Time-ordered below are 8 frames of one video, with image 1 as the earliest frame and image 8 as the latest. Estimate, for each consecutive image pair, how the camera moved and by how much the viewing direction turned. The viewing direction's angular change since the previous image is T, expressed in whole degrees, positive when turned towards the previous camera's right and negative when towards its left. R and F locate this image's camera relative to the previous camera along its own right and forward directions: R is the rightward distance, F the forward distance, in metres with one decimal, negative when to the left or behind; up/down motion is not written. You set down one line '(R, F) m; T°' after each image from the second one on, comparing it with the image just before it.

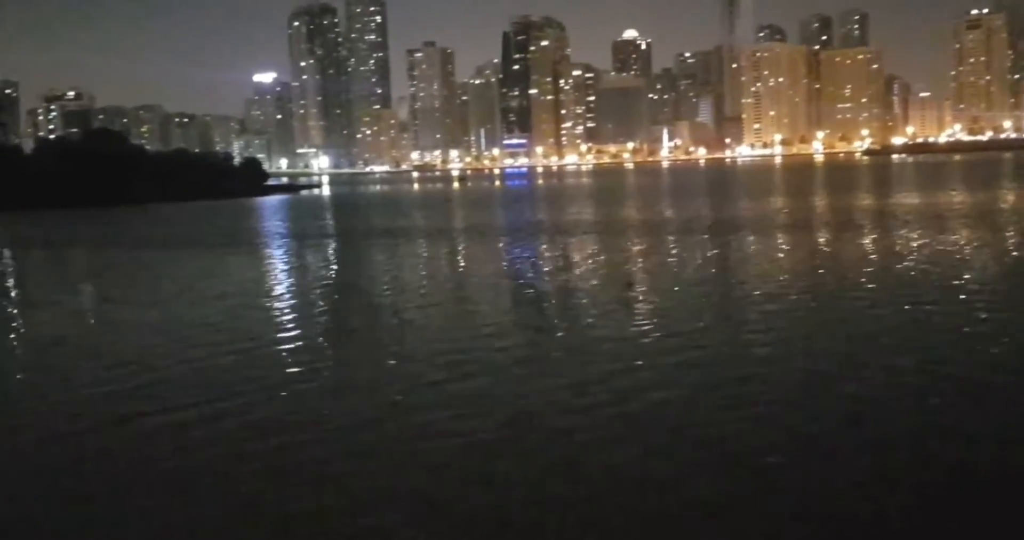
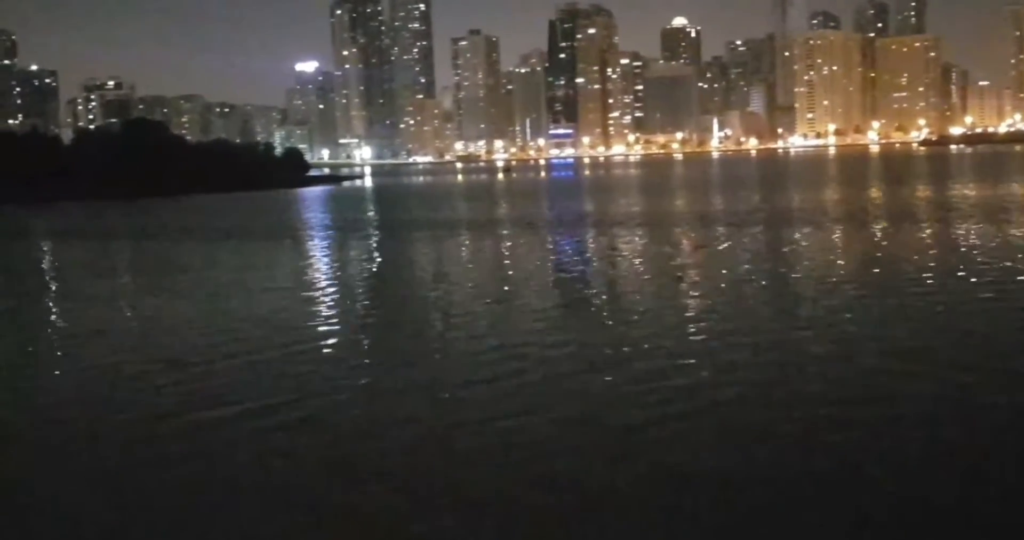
(-0.4, +0.8) m; -2°
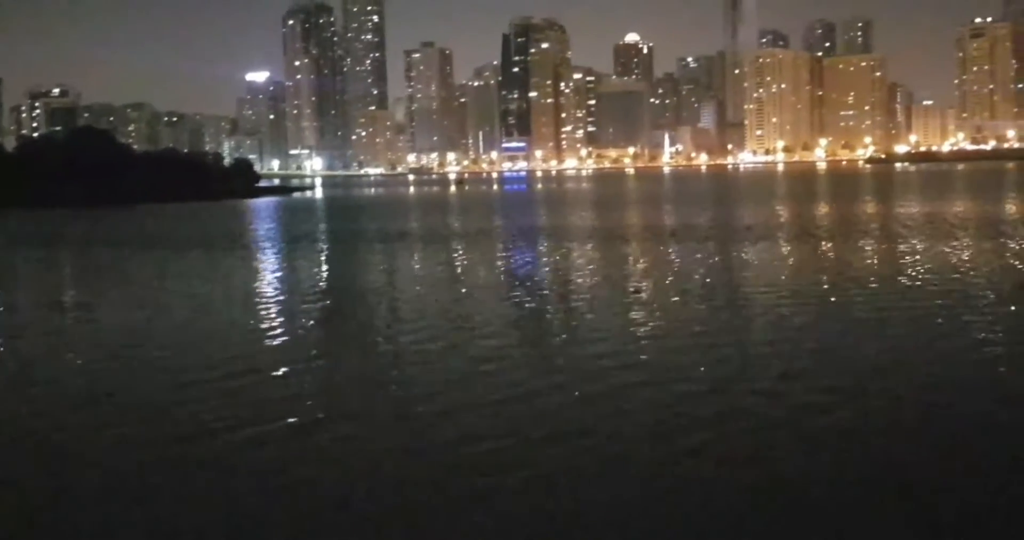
(-0.1, 0.0) m; +3°
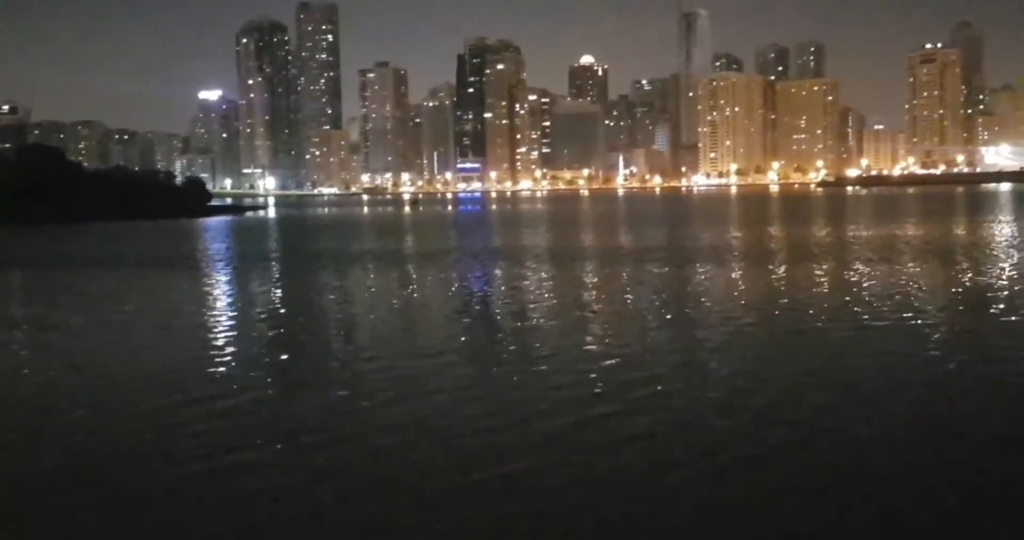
(0.0, +0.3) m; +2°
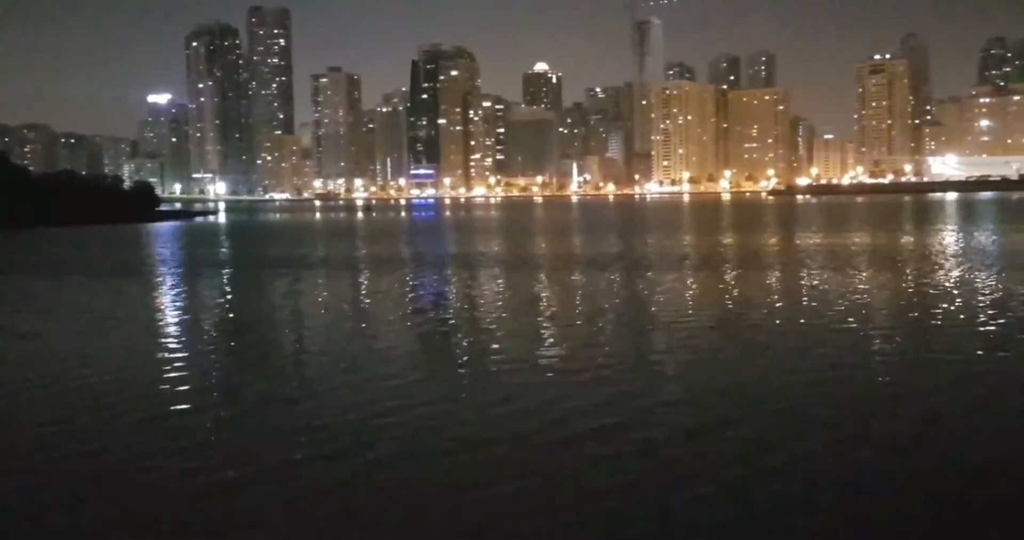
(0.0, +0.1) m; +3°
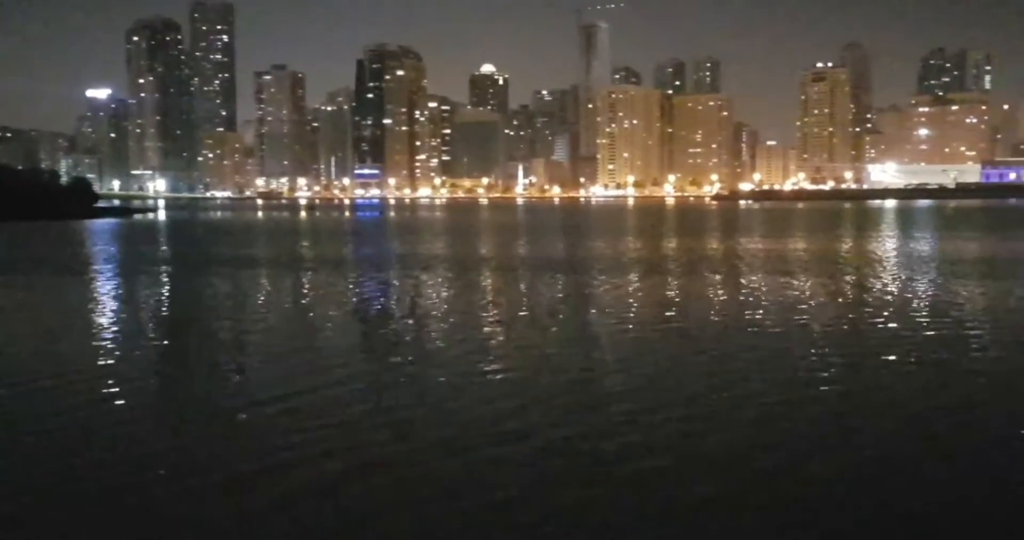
(0.0, +0.1) m; +3°
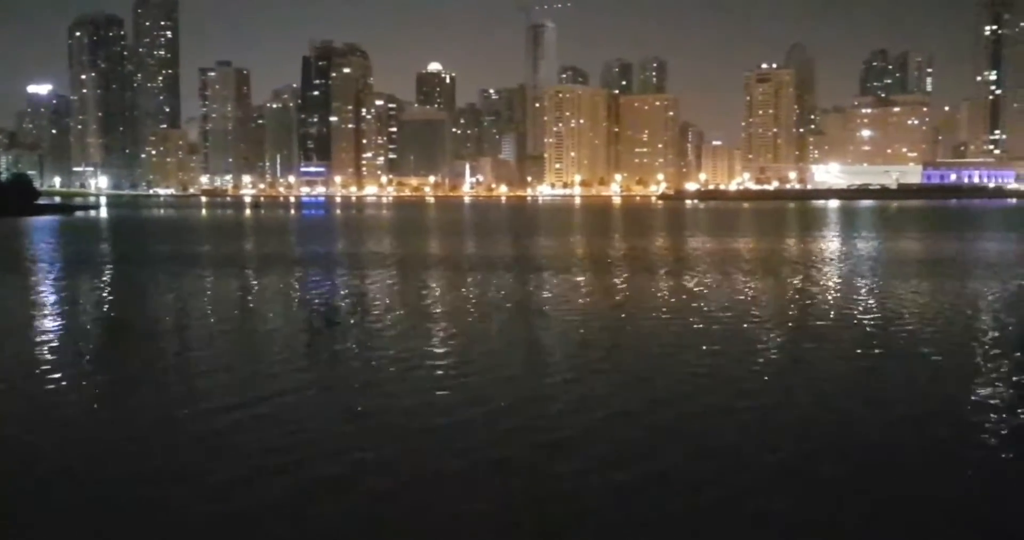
(-0.3, -0.1) m; +3°
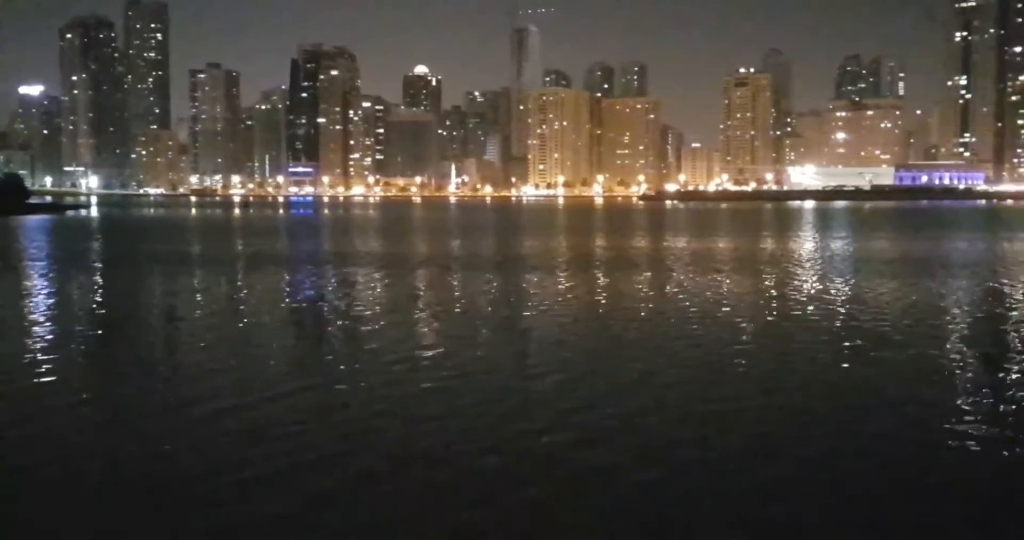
(0.0, -1.1) m; +1°
